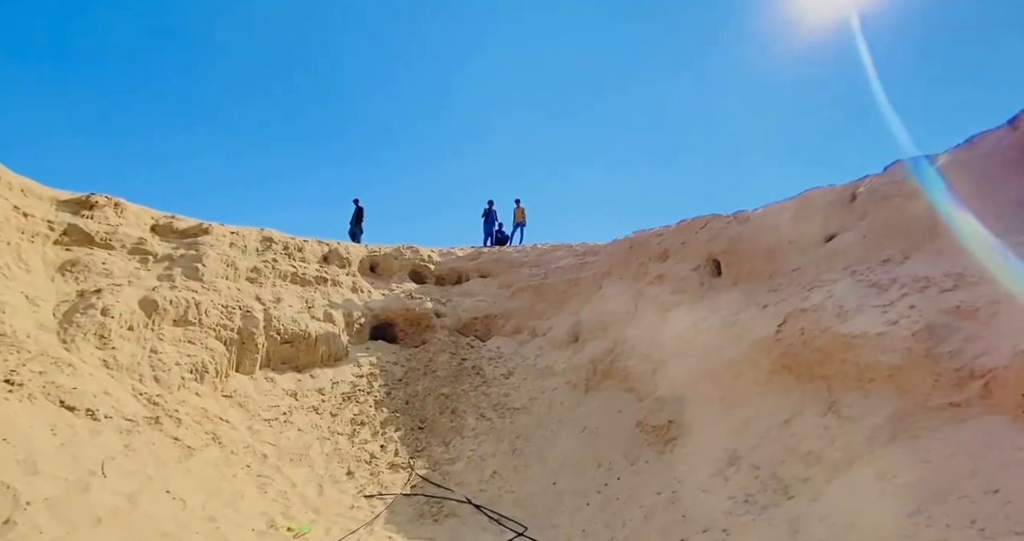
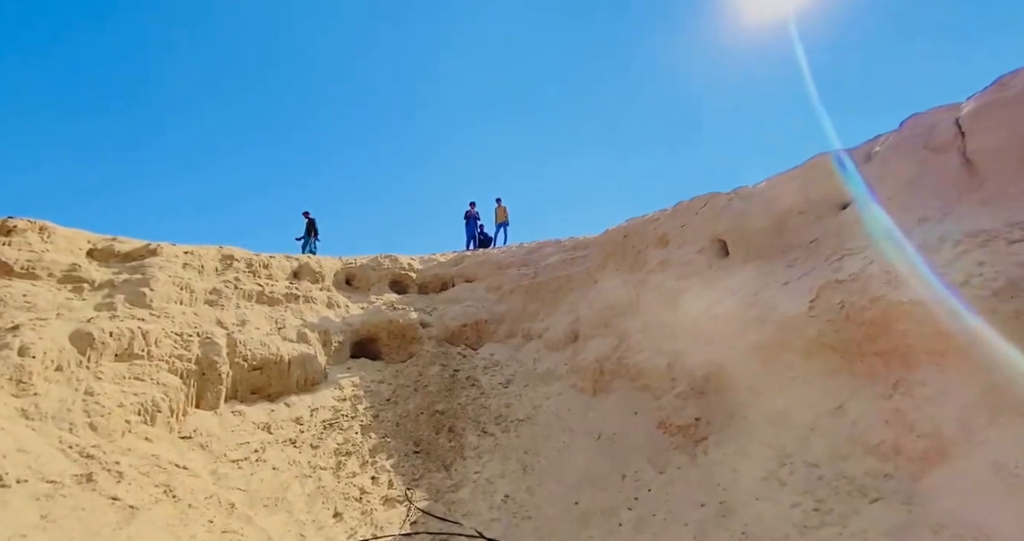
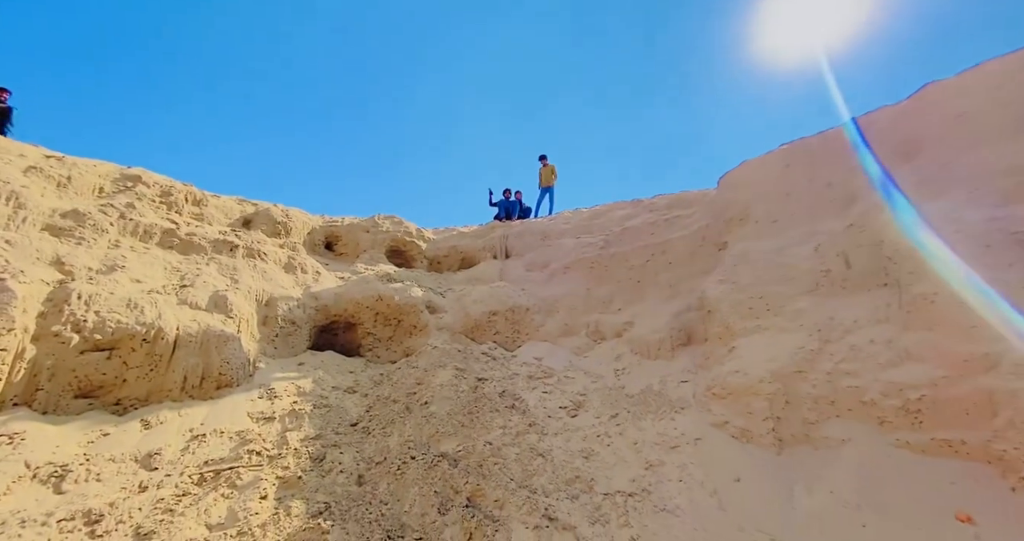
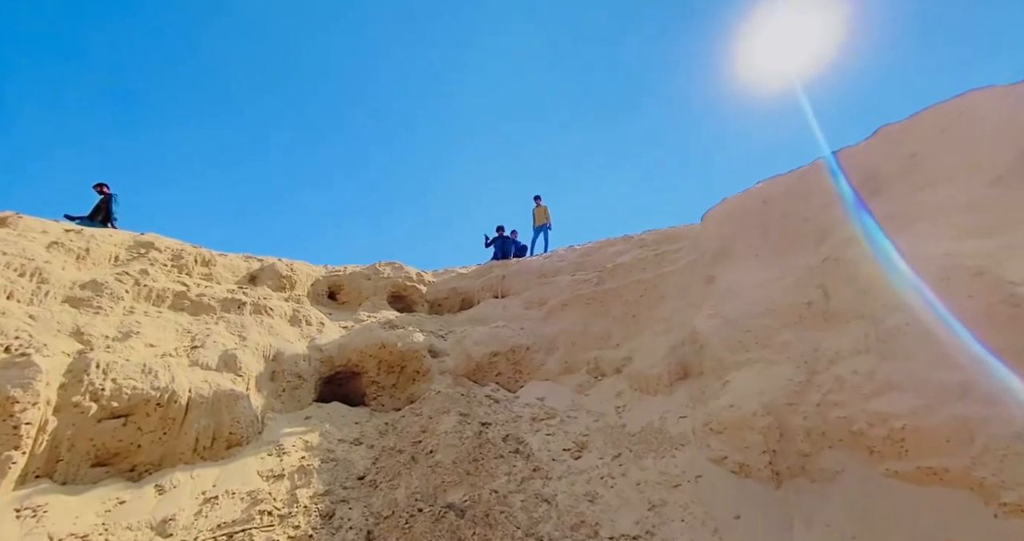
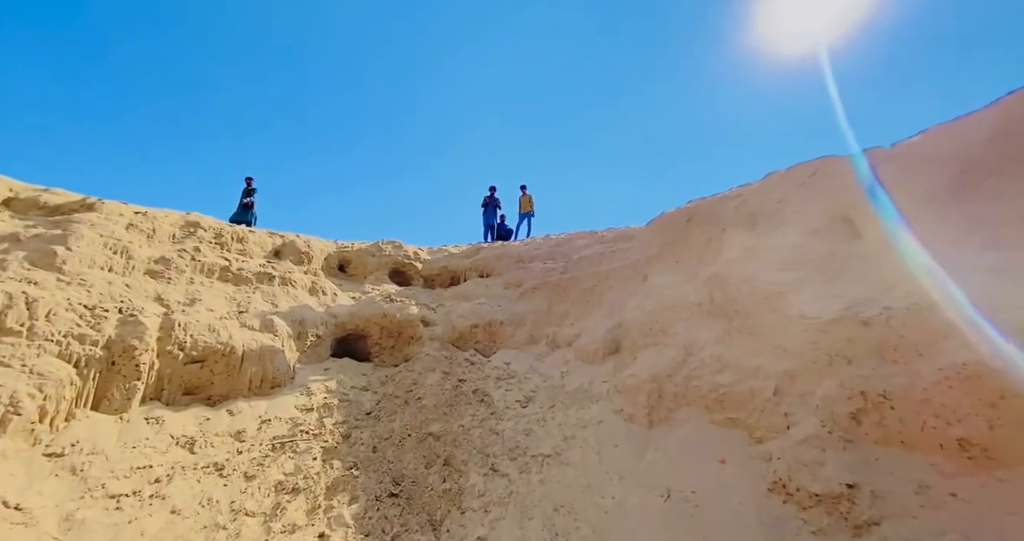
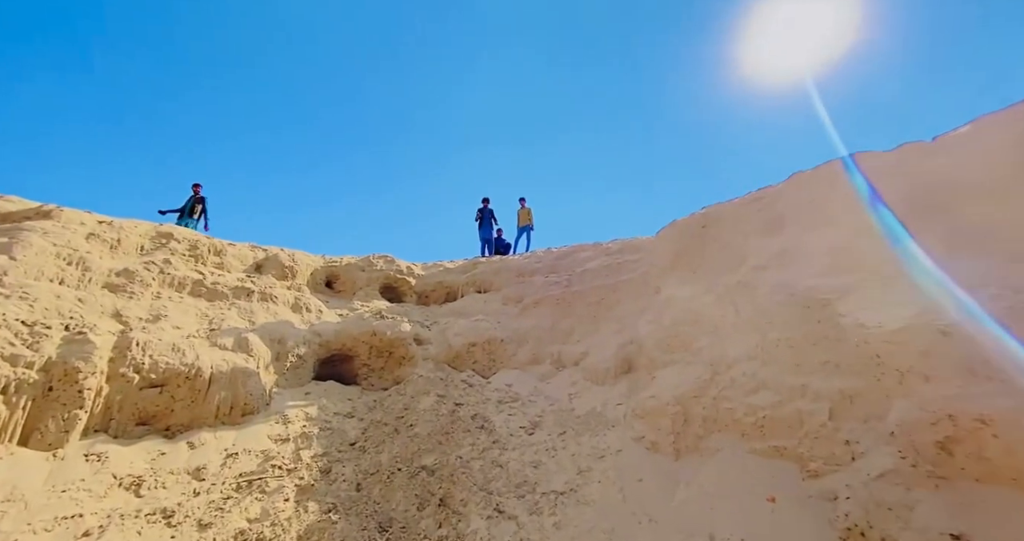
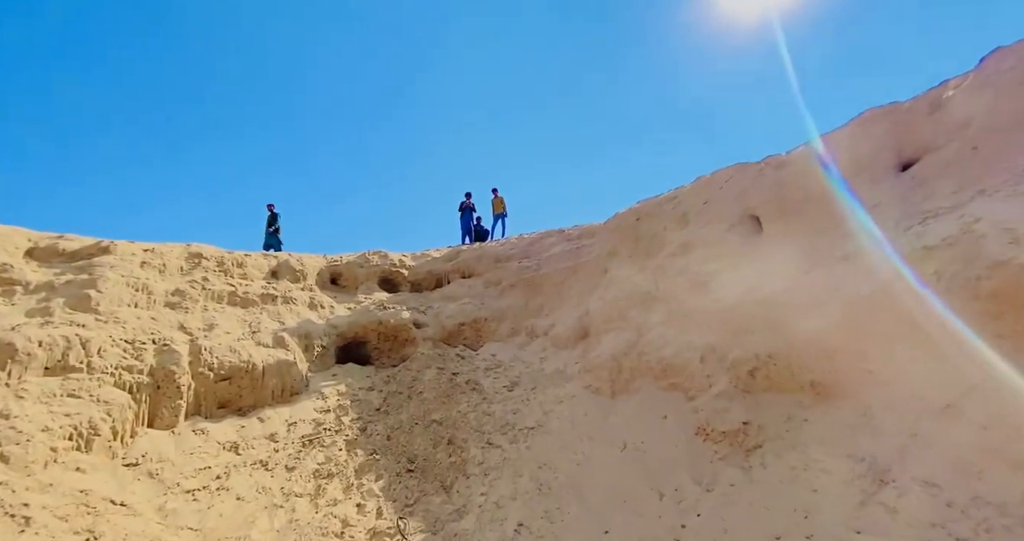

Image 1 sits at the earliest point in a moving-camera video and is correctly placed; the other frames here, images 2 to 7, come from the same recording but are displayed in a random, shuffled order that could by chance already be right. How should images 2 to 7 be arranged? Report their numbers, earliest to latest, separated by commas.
2, 7, 5, 6, 4, 3
